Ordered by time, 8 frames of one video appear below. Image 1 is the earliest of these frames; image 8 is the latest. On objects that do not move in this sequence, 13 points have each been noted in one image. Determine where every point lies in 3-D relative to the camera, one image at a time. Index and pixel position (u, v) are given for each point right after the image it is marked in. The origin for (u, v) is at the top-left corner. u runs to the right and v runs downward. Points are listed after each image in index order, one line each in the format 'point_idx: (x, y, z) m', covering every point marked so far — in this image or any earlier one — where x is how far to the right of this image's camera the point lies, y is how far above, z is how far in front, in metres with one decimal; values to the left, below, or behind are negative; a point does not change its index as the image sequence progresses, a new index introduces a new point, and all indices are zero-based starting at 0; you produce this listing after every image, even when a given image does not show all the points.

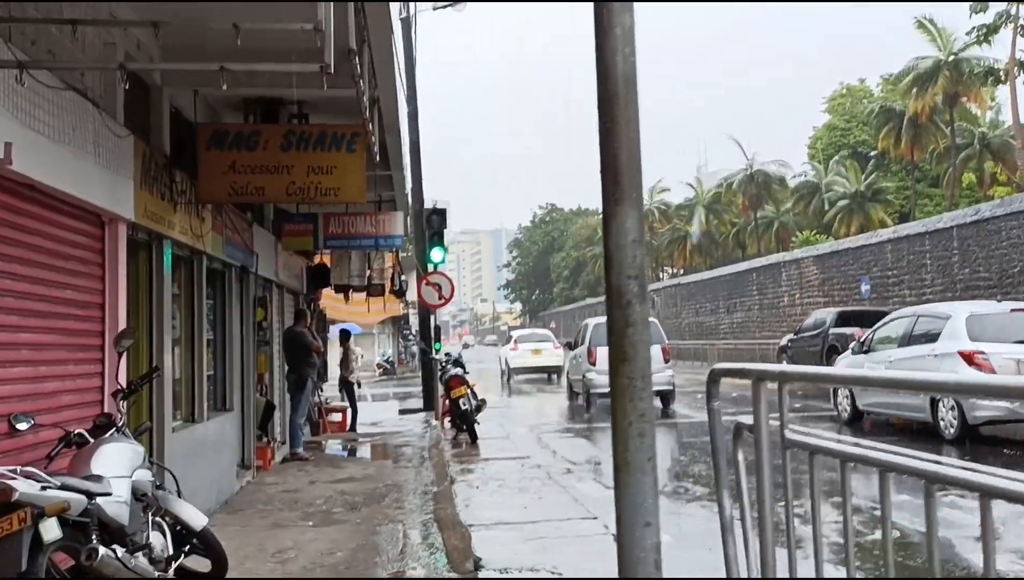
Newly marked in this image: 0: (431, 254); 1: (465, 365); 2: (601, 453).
0: (-1.4, +0.6, +16.8) m
1: (-0.7, -1.1, +13.2) m
2: (+1.1, -2.0, +11.1) m
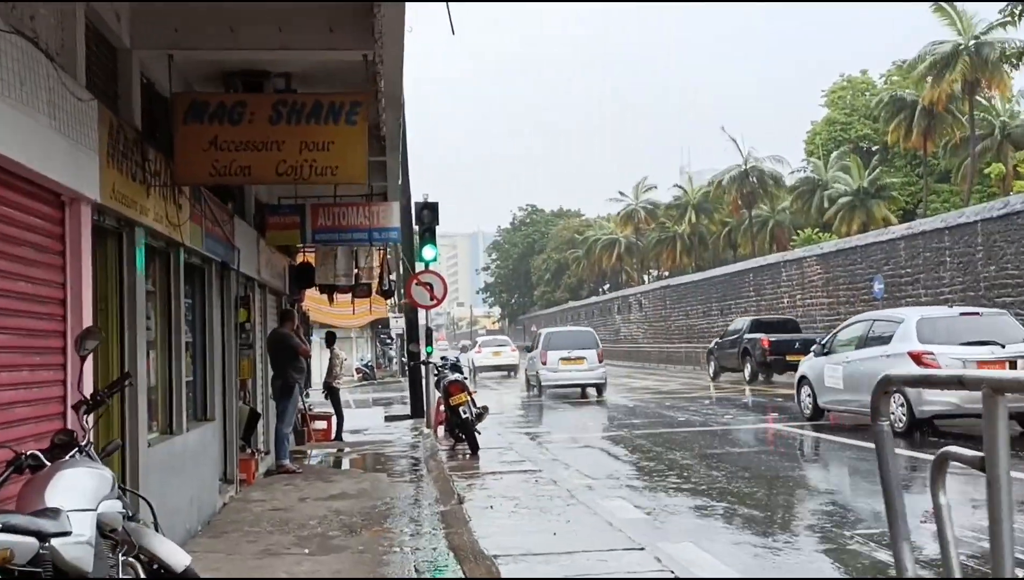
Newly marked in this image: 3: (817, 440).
0: (-1.5, +0.6, +15.9) m
1: (-0.6, -1.0, +12.4) m
2: (+1.2, -1.9, +10.3) m
3: (+4.0, -2.0, +12.3) m
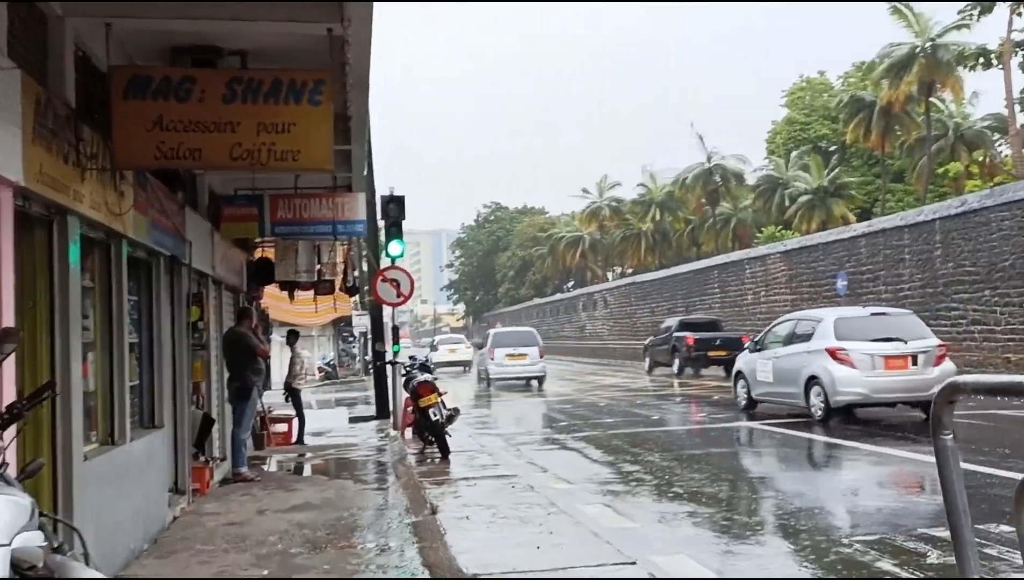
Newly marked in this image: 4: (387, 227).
0: (-2.0, +0.7, +15.3) m
1: (-1.0, -1.0, +11.8) m
2: (+0.9, -1.9, +9.8) m
3: (+3.6, -1.9, +11.9) m
4: (-2.0, +1.0, +15.4) m
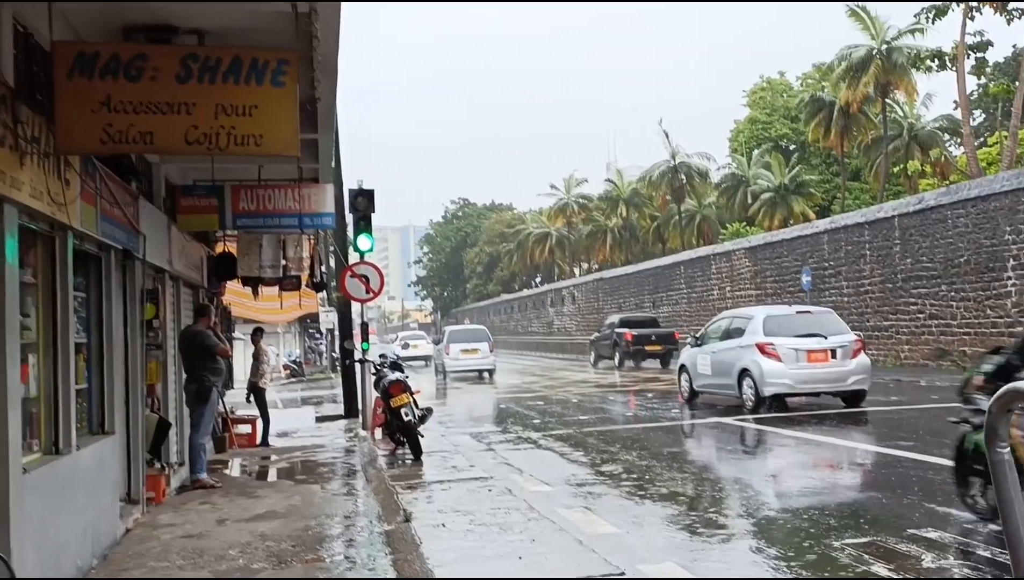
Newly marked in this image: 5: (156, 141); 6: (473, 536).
0: (-2.5, +0.7, +14.9) m
1: (-1.3, -0.9, +11.4) m
2: (+0.7, -1.8, +9.5) m
3: (+3.3, -1.8, +11.7) m
4: (-2.5, +1.1, +15.0) m
5: (-2.0, +0.8, +5.2) m
6: (-0.3, -1.7, +6.3) m
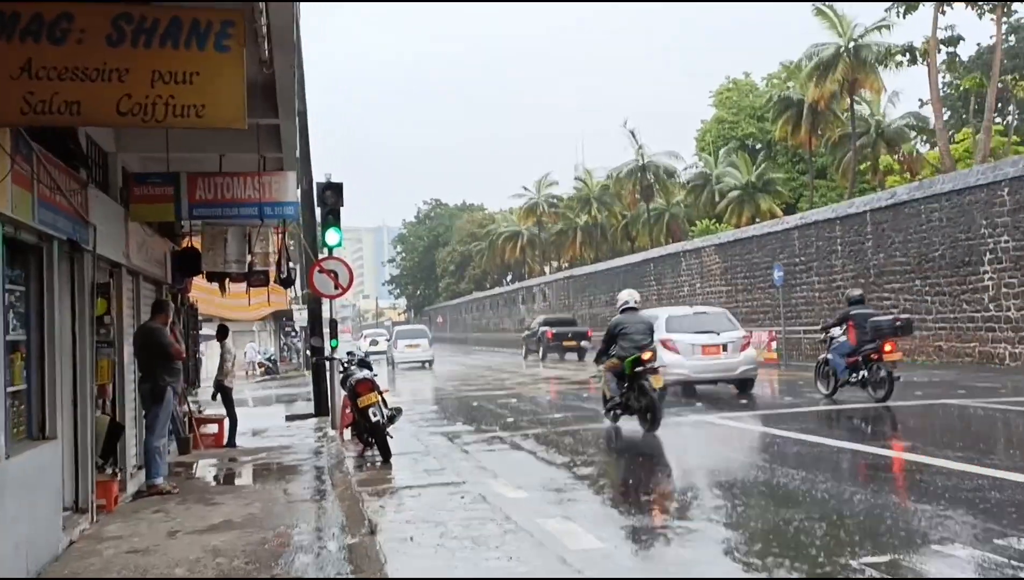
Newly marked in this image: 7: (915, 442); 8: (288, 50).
0: (-2.8, +0.8, +14.3) m
1: (-1.6, -0.9, +10.9) m
2: (+0.4, -1.8, +9.0) m
3: (+3.0, -1.8, +11.3) m
4: (-2.9, +1.2, +14.4) m
5: (-2.1, +0.9, +4.7) m
6: (-0.4, -1.6, +5.8) m
7: (+4.5, -1.7, +10.4) m
8: (-1.6, +1.7, +6.6) m
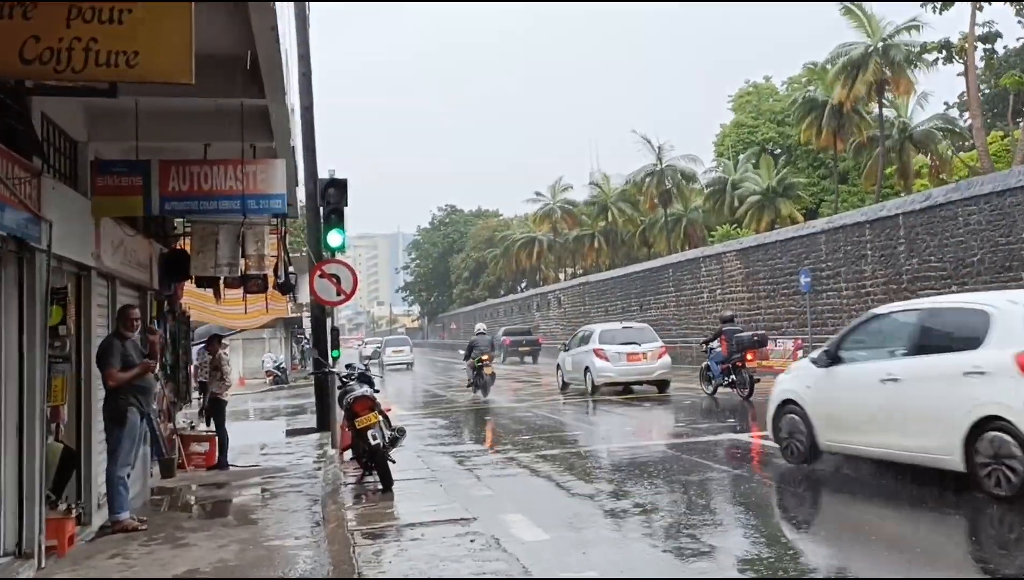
0: (-2.6, +0.7, +13.2) m
1: (-1.4, -0.9, +9.8) m
2: (+0.6, -1.8, +7.9) m
3: (+3.2, -1.8, +10.1) m
4: (-2.6, +1.1, +13.3) m
5: (-2.0, +0.9, +3.5) m
6: (-0.3, -1.6, +4.7) m
7: (+4.6, -1.7, +9.2) m
8: (-1.4, +1.7, +5.5) m
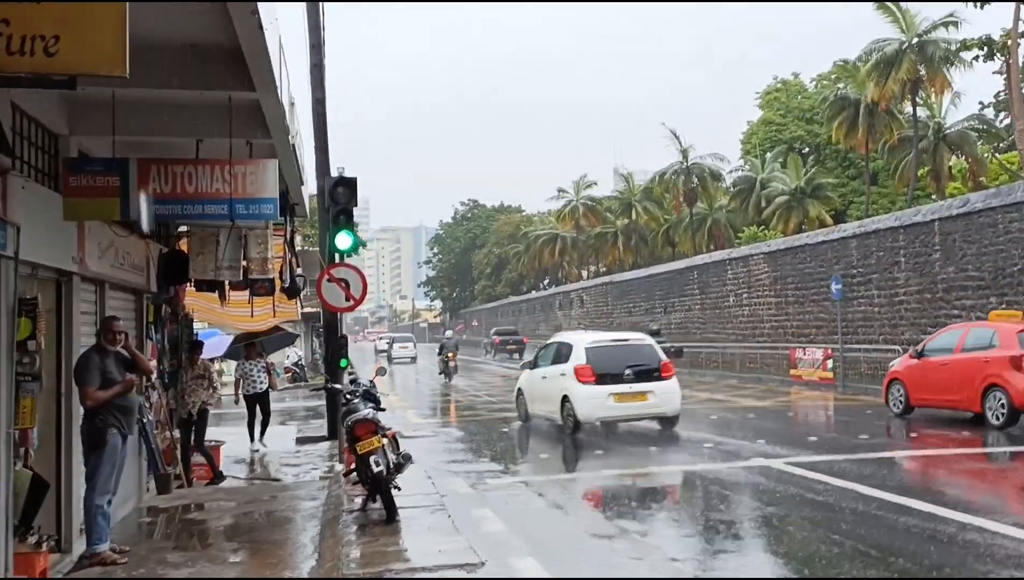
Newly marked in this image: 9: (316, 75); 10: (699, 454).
0: (-2.4, +0.7, +12.5) m
1: (-1.3, -1.0, +9.0) m
2: (+0.7, -2.0, +7.1) m
3: (+3.3, -2.0, +9.3) m
4: (-2.4, +1.0, +12.6) m
5: (-2.0, +0.7, +2.8) m
6: (-0.3, -1.8, +3.9) m
7: (+4.8, -1.9, +8.3) m
8: (-1.4, +1.5, +4.7) m
9: (-3.0, +3.3, +14.4) m
10: (+2.4, -2.1, +12.0) m
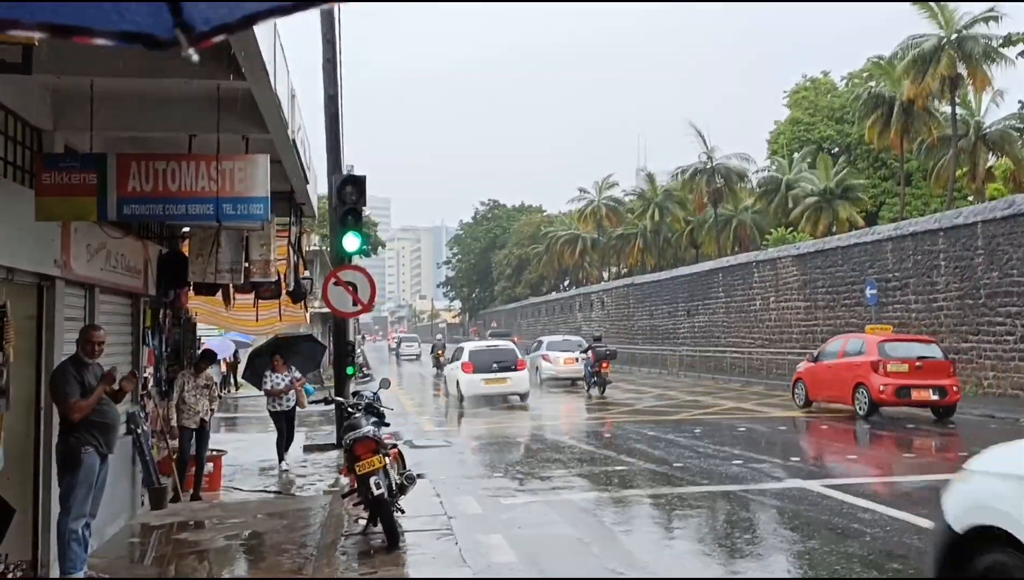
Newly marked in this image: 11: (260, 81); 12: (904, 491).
0: (-2.1, +0.6, +11.9) m
1: (-1.1, -1.1, +8.4) m
2: (+0.8, -2.0, +6.4) m
3: (+3.5, -2.1, +8.5) m
4: (-2.2, +1.0, +12.0) m
5: (-1.9, +0.7, +2.2) m
6: (-0.2, -1.8, +3.2) m
7: (+4.9, -2.0, +7.5) m
8: (-1.3, +1.5, +4.1) m
9: (-2.7, +3.2, +13.8) m
10: (+2.6, -2.2, +11.3) m
11: (-1.6, +1.4, +6.1) m
12: (+3.9, -2.1, +9.5) m
